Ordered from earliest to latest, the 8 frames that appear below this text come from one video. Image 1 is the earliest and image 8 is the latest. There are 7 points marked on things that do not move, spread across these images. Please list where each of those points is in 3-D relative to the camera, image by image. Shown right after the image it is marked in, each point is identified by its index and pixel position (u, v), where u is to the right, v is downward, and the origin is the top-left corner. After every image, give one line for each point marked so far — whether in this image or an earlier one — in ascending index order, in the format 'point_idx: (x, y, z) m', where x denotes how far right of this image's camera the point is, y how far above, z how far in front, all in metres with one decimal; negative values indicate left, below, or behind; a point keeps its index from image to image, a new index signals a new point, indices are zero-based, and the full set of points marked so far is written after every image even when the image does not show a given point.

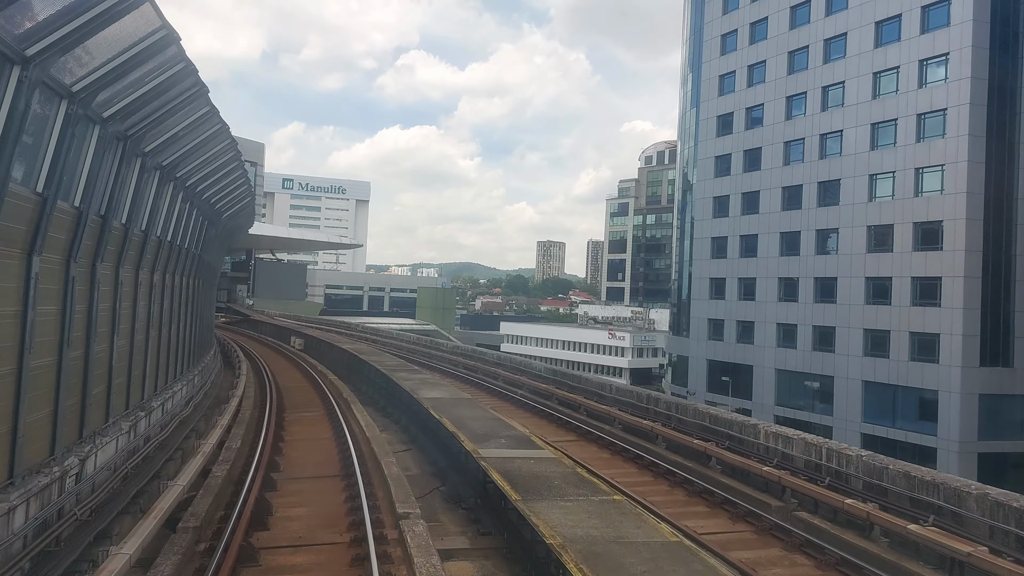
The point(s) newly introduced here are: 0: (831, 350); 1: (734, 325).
0: (+7.5, -1.5, +17.0) m
1: (+6.1, -1.0, +19.6) m
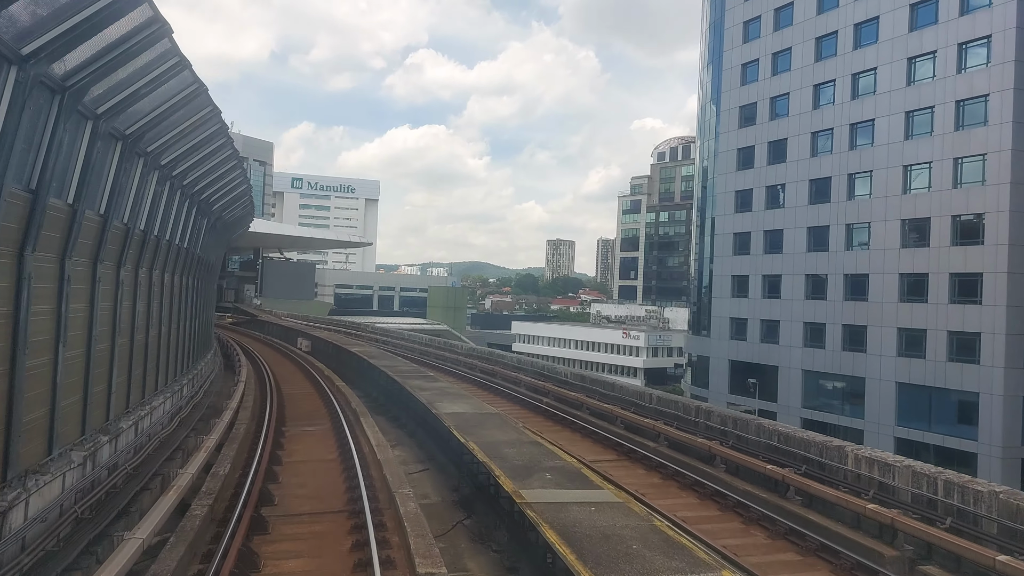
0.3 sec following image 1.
0: (+7.9, -1.4, +16.2) m
1: (+6.5, -0.9, +18.9) m
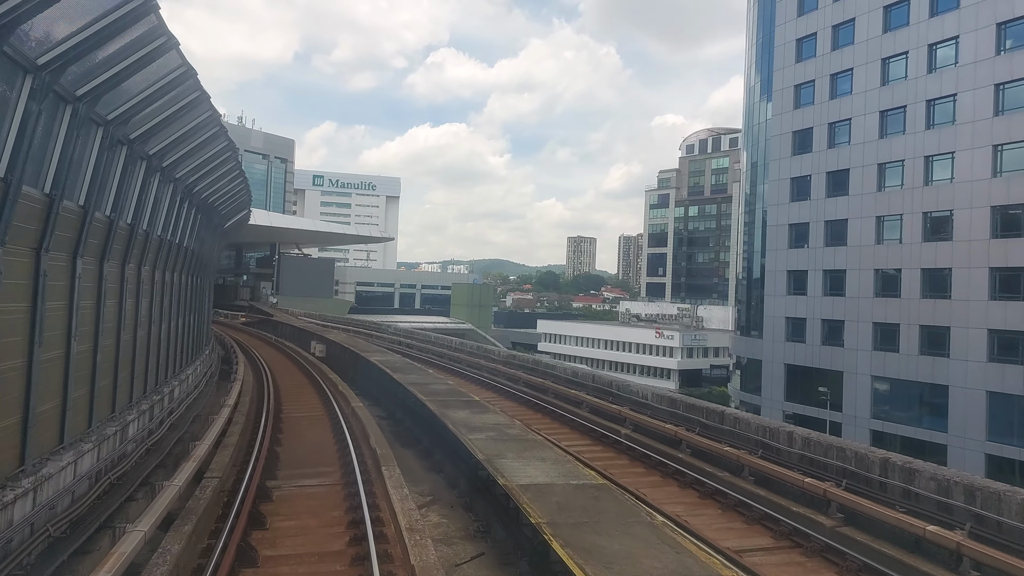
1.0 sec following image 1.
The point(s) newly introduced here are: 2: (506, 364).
0: (+8.6, -1.3, +14.4) m
1: (+7.3, -0.9, +17.1) m
2: (-0.1, -1.8, +17.1) m
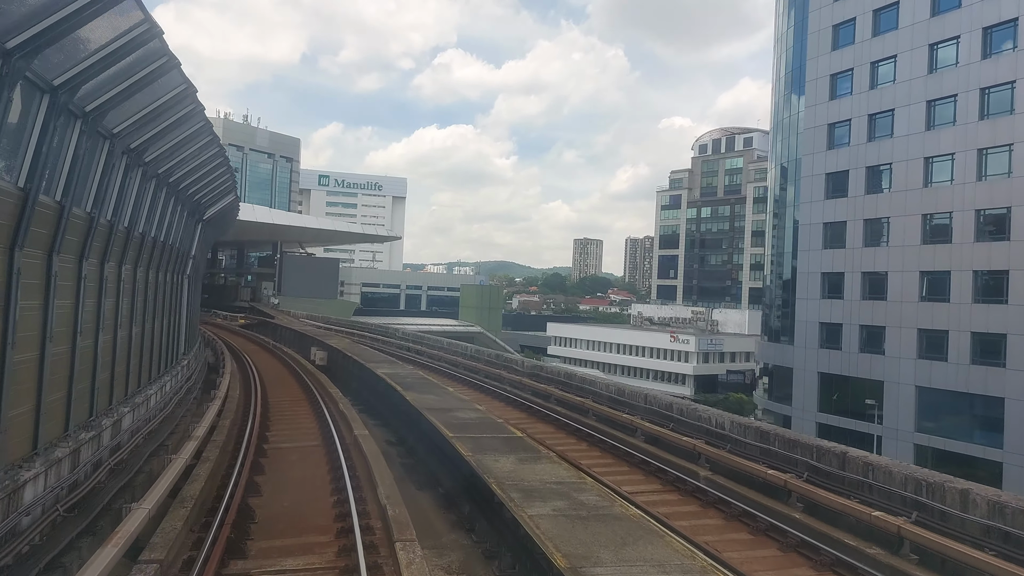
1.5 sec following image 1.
0: (+9.0, -1.4, +13.2) m
1: (+7.6, -0.9, +16.0) m
2: (+0.2, -1.9, +16.0) m
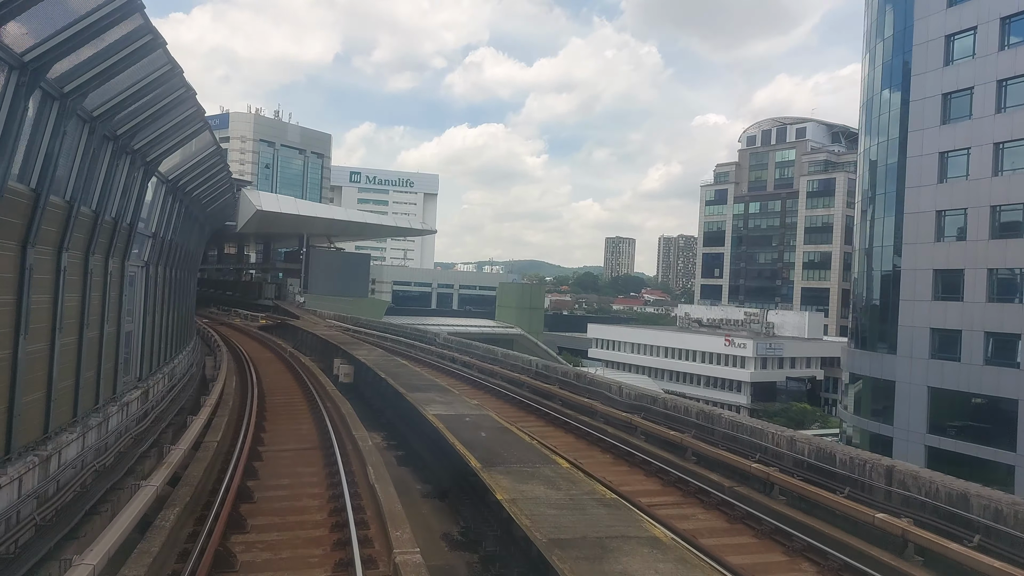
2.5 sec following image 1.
0: (+9.9, -1.4, +10.7) m
1: (+8.7, -0.9, +13.4) m
2: (+1.3, -1.8, +13.8) m
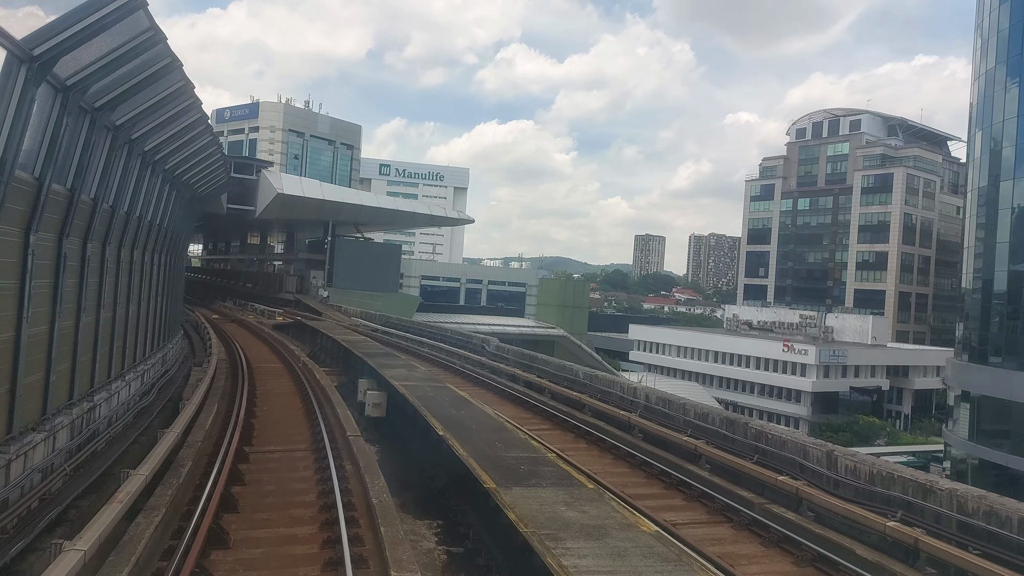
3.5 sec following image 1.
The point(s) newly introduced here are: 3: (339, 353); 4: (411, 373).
0: (+10.7, -1.5, +8.1) m
1: (+9.6, -1.0, +10.9) m
2: (+2.2, -1.8, +11.5) m
3: (-3.7, -1.3, +16.1) m
4: (-1.8, -1.5, +13.1) m
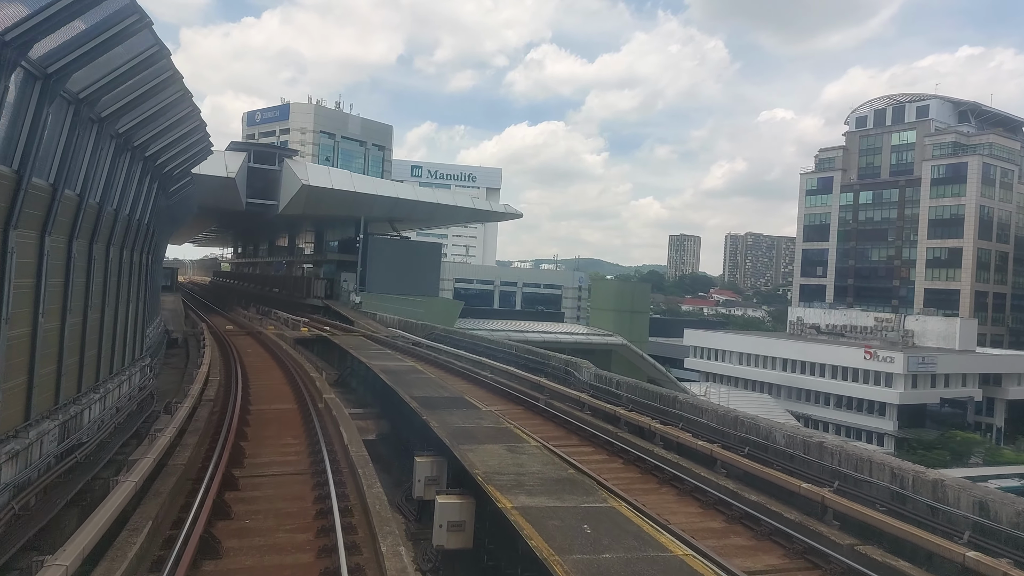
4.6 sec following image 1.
0: (+11.6, -1.5, +5.1) m
1: (+10.6, -1.0, +8.0) m
2: (+3.3, -1.8, +8.9) m
3: (-2.5, -1.3, +13.7) m
4: (-0.7, -1.5, +10.7) m
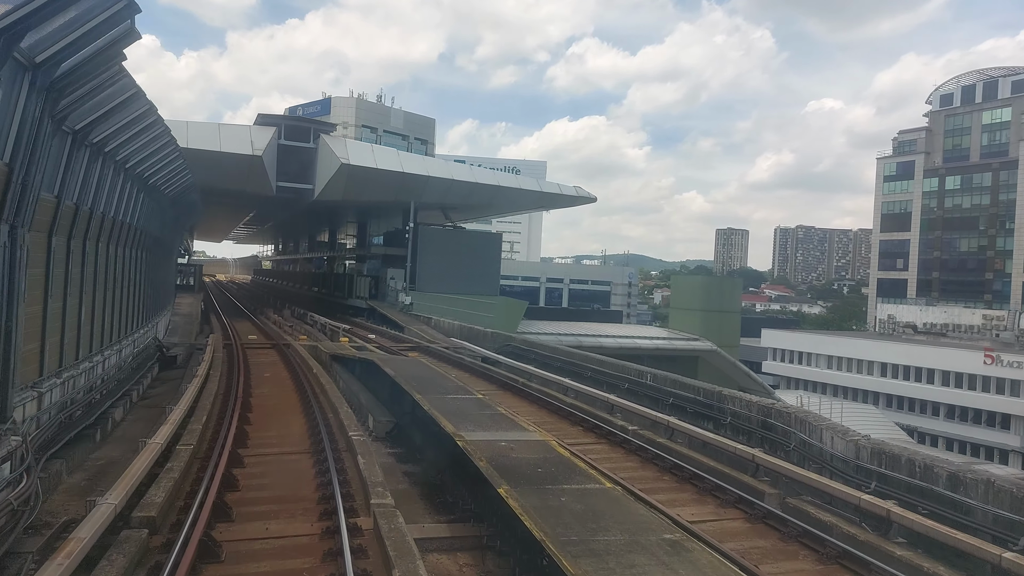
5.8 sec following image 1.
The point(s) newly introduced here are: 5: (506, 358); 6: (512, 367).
0: (+12.4, -1.4, +1.8) m
1: (+11.6, -0.9, +4.7) m
2: (+4.3, -1.8, +6.0) m
3: (-1.1, -1.3, +11.2) m
4: (+0.5, -1.5, +8.0) m
5: (-0.5, -1.0, +14.8) m
6: (-0.5, -1.1, +14.3) m
